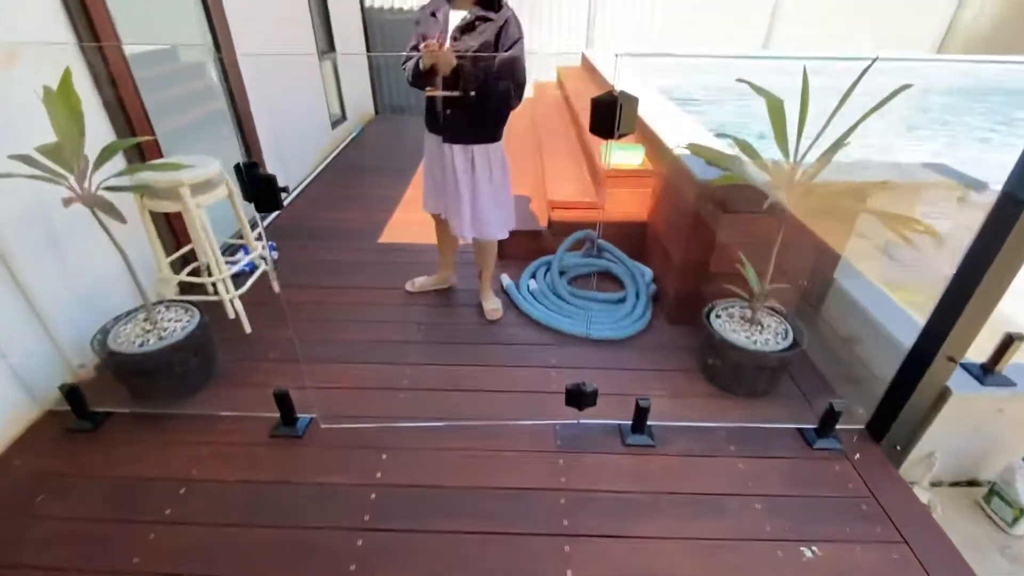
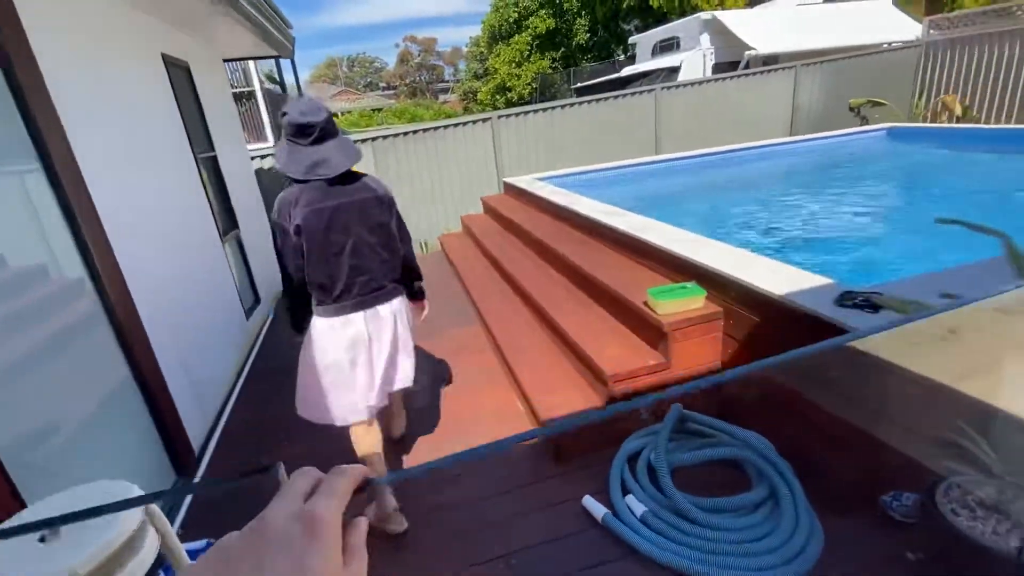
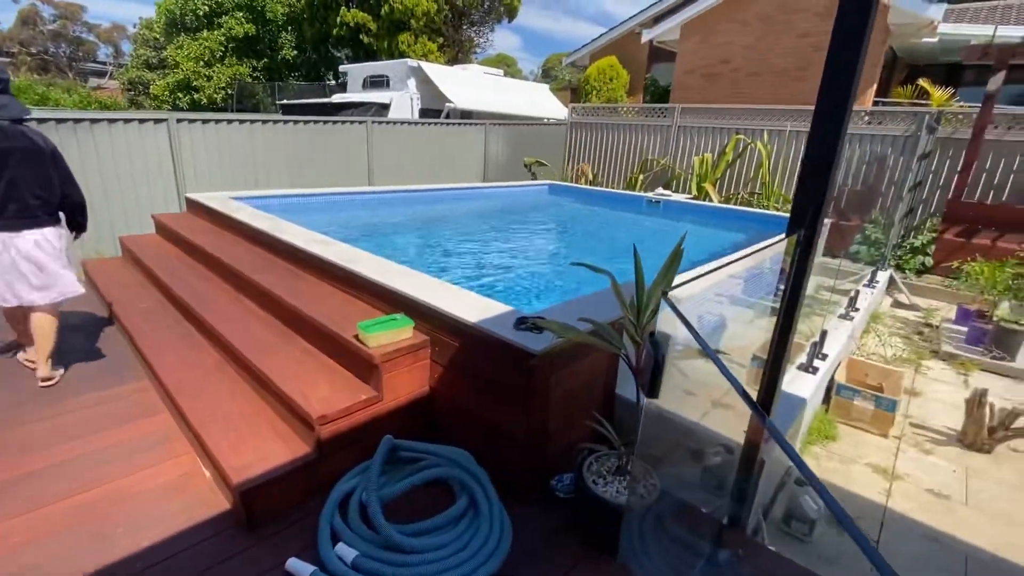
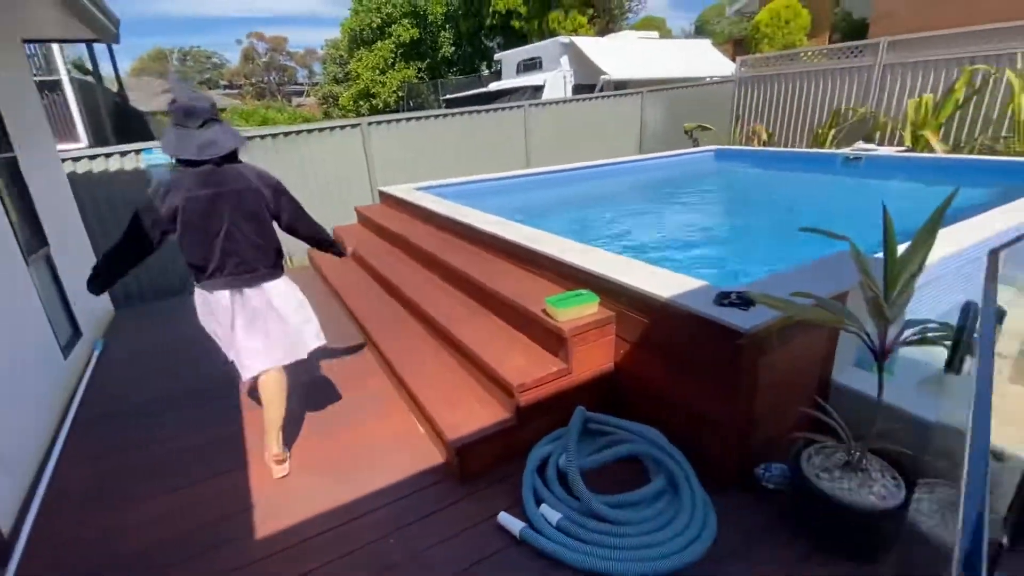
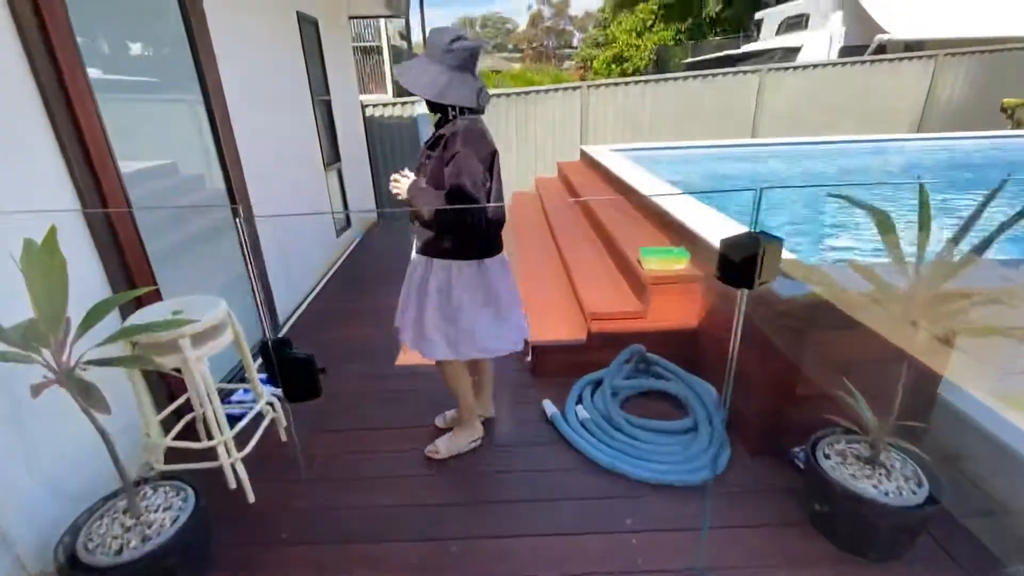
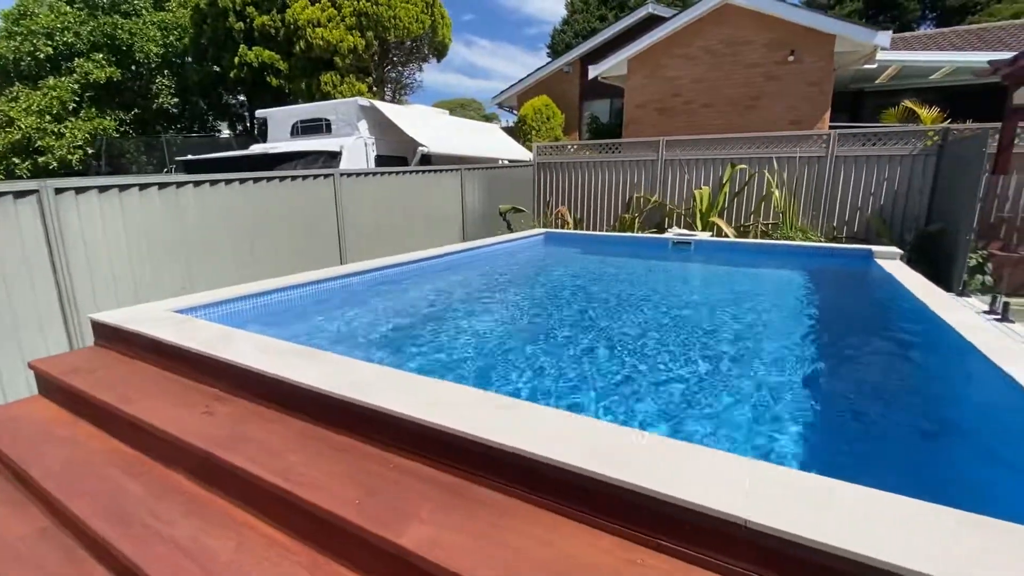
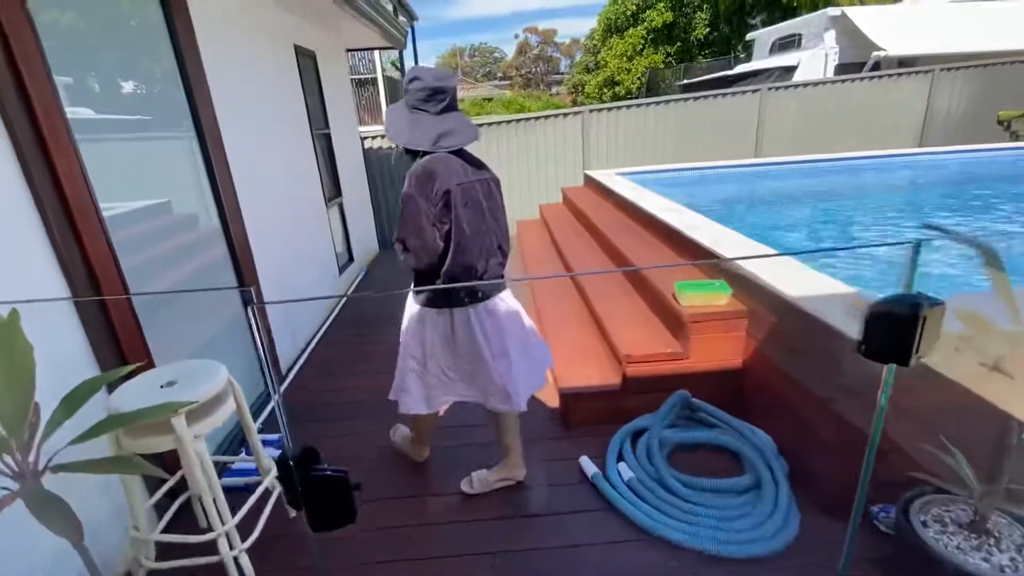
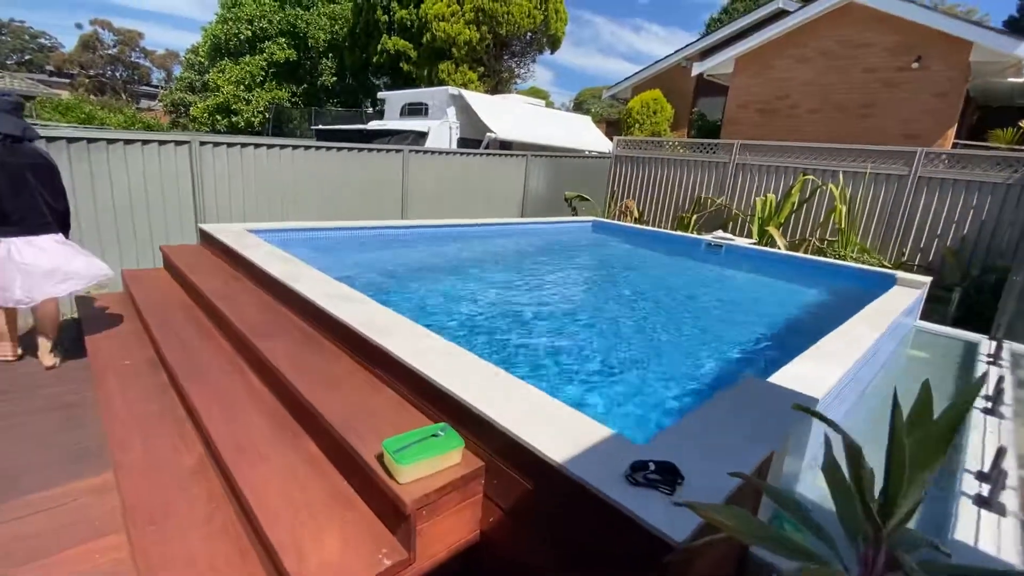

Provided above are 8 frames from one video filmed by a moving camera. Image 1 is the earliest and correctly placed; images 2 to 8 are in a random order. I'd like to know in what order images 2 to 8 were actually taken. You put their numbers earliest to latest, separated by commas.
5, 7, 2, 4, 3, 8, 6
